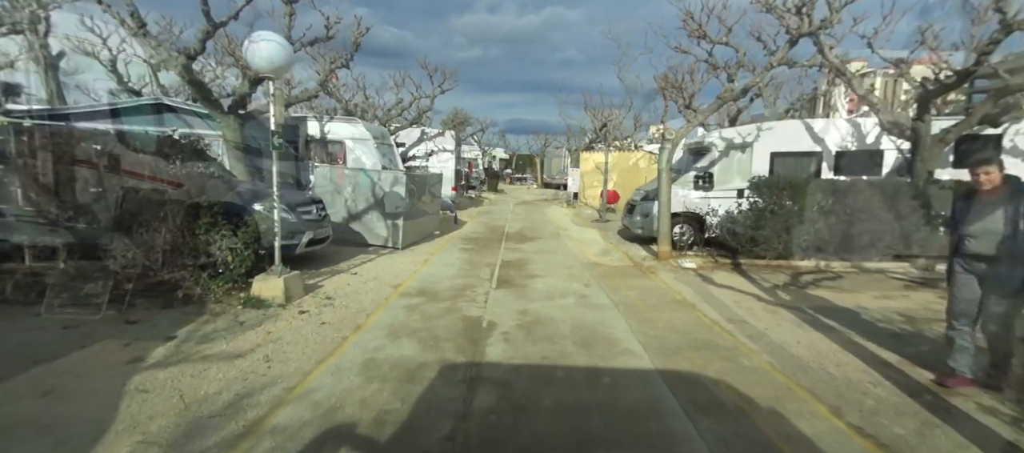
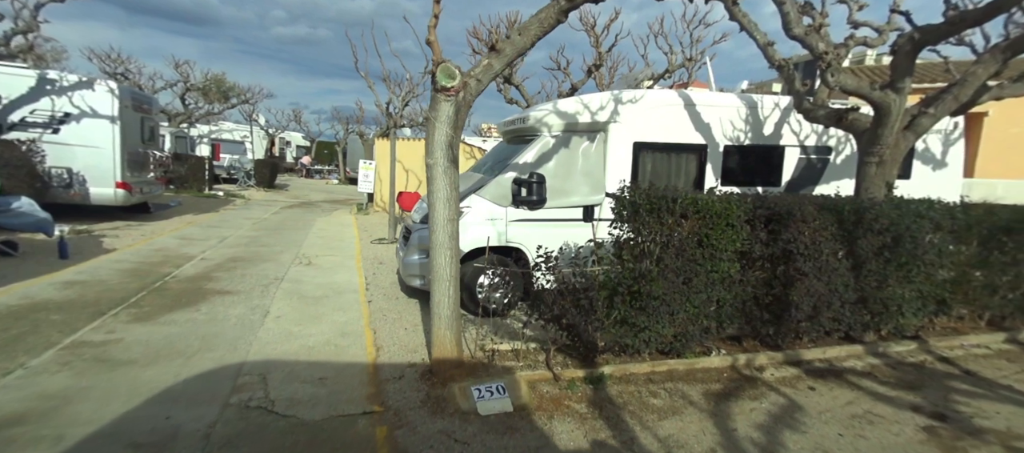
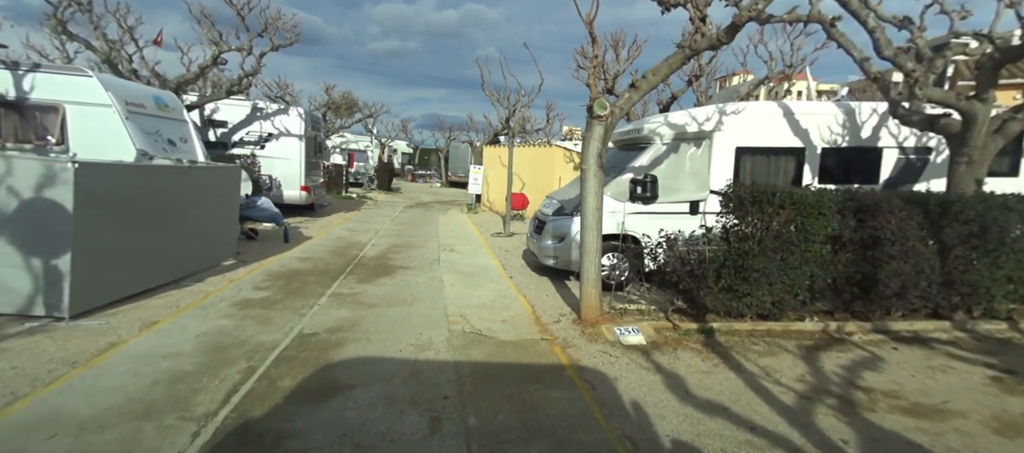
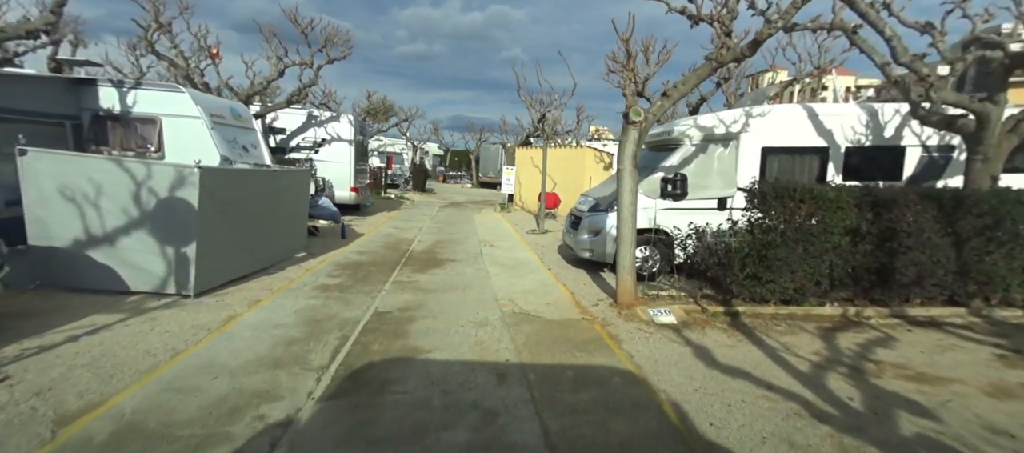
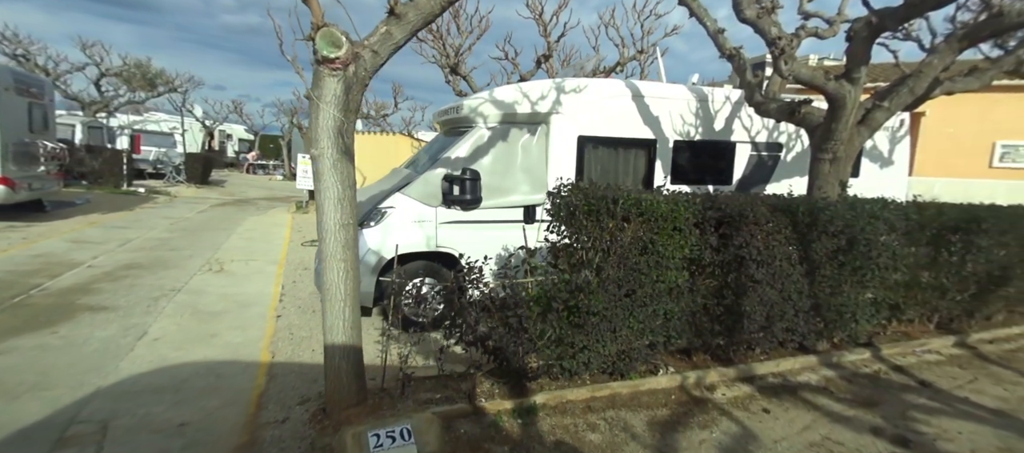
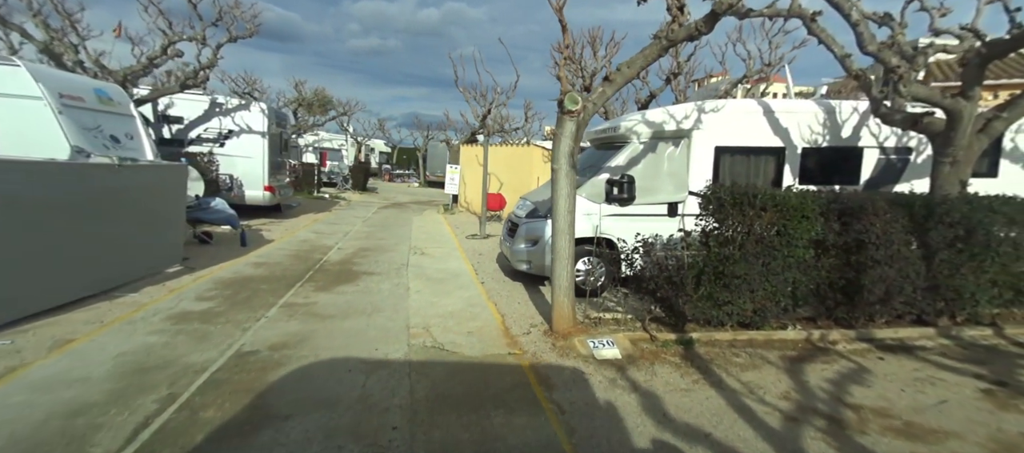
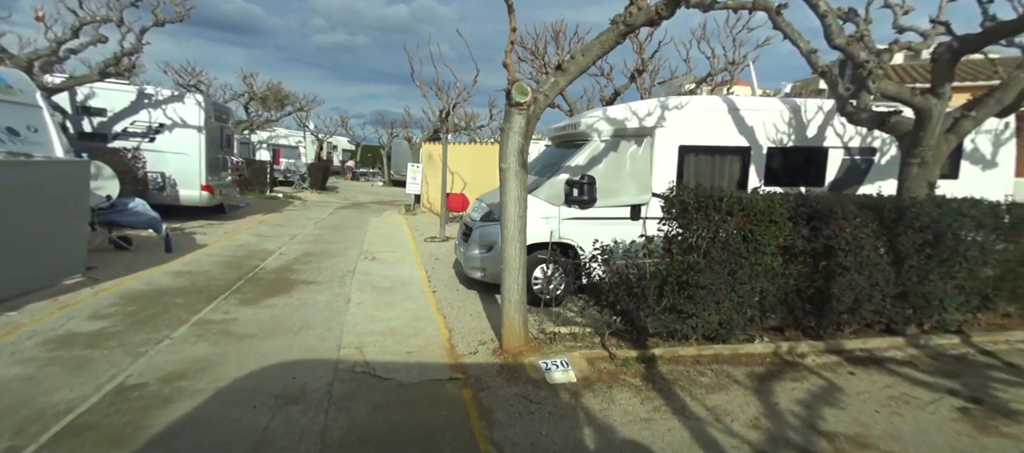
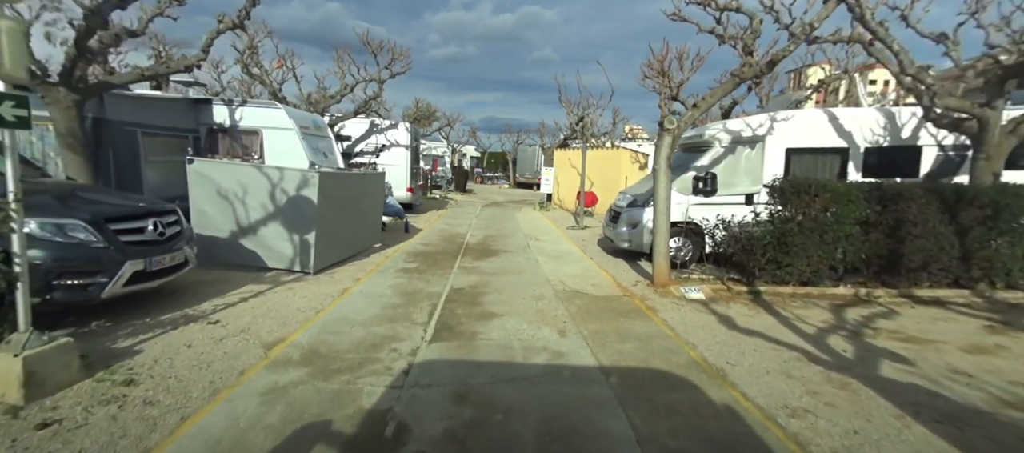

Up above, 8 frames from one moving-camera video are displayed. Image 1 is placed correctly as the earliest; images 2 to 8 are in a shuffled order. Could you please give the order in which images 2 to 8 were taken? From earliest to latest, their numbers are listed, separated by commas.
8, 4, 3, 6, 7, 2, 5
